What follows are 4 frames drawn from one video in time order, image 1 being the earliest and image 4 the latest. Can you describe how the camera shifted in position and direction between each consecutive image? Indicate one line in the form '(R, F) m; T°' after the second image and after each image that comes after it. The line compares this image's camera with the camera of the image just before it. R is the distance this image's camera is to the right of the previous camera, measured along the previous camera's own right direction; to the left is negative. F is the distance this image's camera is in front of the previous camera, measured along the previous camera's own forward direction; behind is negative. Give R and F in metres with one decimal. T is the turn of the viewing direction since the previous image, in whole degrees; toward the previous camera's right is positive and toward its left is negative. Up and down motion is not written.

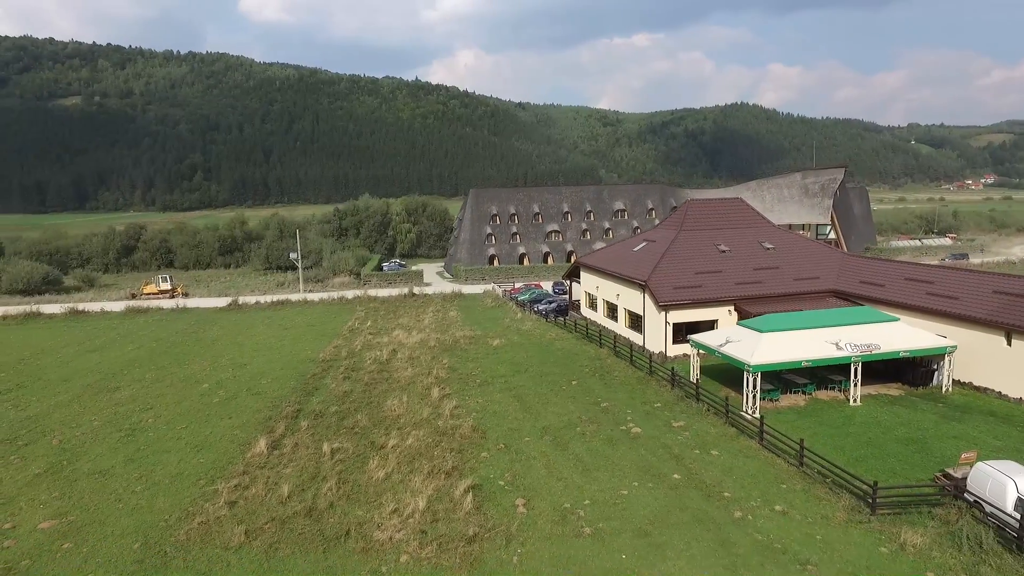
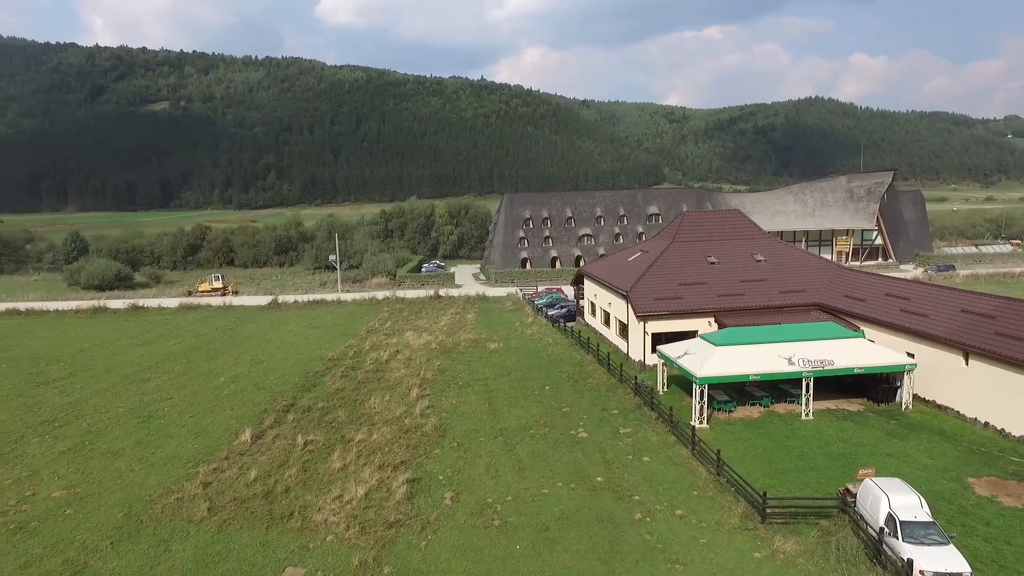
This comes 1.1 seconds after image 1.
(+3.1, -1.3) m; -6°
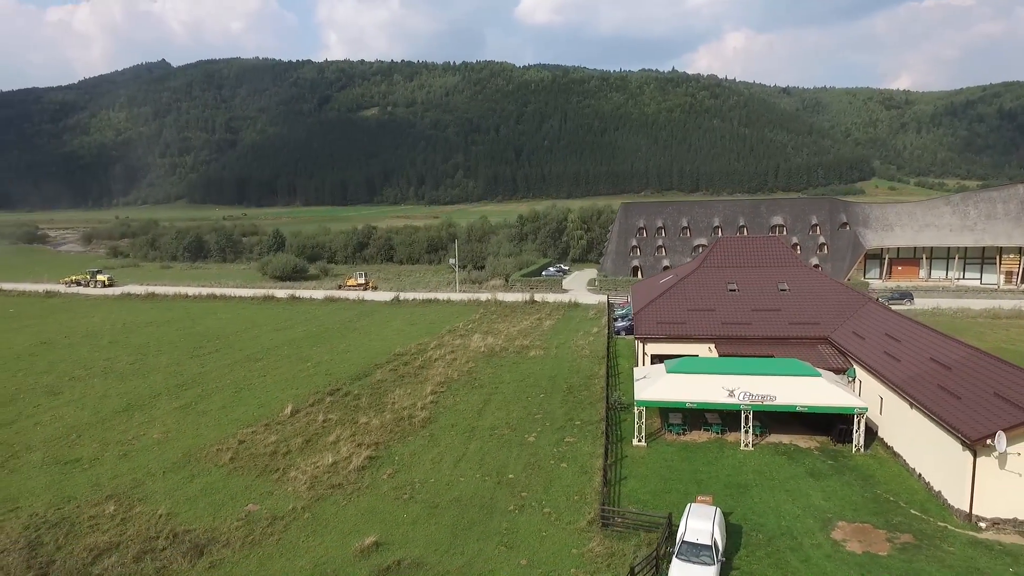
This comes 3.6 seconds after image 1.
(+7.4, -2.4) m; -17°
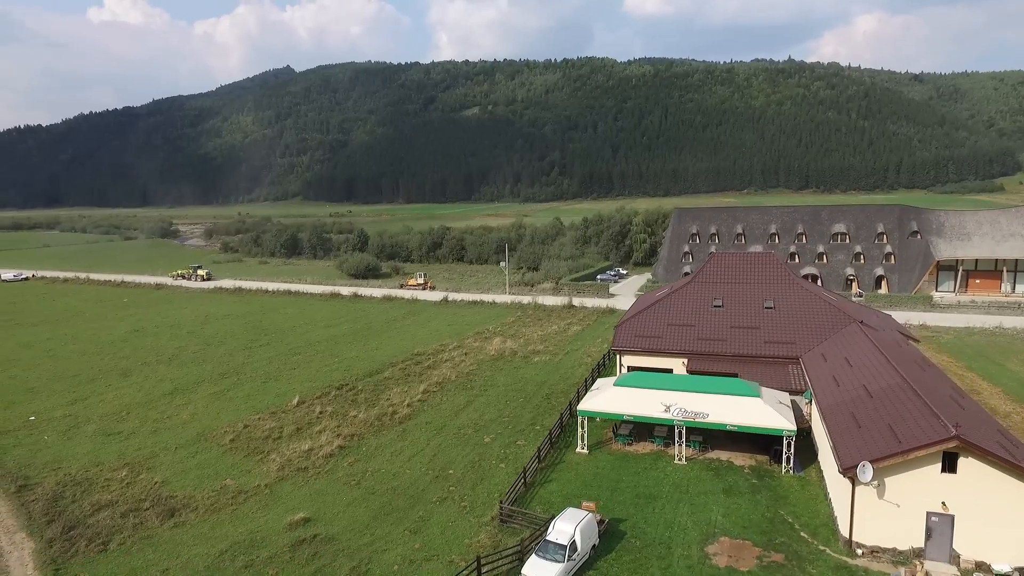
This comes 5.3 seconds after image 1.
(+5.3, -1.6) m; -9°
